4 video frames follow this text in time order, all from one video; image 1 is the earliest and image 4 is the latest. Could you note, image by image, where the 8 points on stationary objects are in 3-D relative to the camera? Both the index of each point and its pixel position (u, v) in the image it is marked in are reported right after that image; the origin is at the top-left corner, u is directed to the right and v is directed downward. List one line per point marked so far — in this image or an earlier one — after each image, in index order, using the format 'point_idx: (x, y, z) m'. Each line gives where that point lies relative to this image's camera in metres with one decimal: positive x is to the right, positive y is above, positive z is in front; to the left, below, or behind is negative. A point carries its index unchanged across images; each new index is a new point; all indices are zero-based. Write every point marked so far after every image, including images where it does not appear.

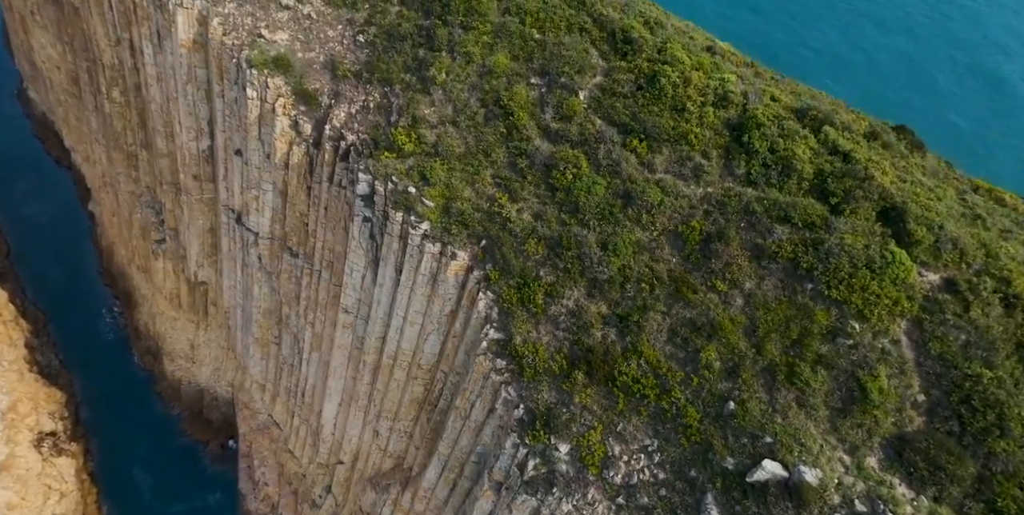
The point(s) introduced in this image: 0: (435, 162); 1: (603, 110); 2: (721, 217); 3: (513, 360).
0: (-2.3, +2.9, +19.6) m
1: (+2.6, +4.1, +18.4) m
2: (+5.1, +1.0, +16.1) m
3: (0.0, -2.7, +17.1) m
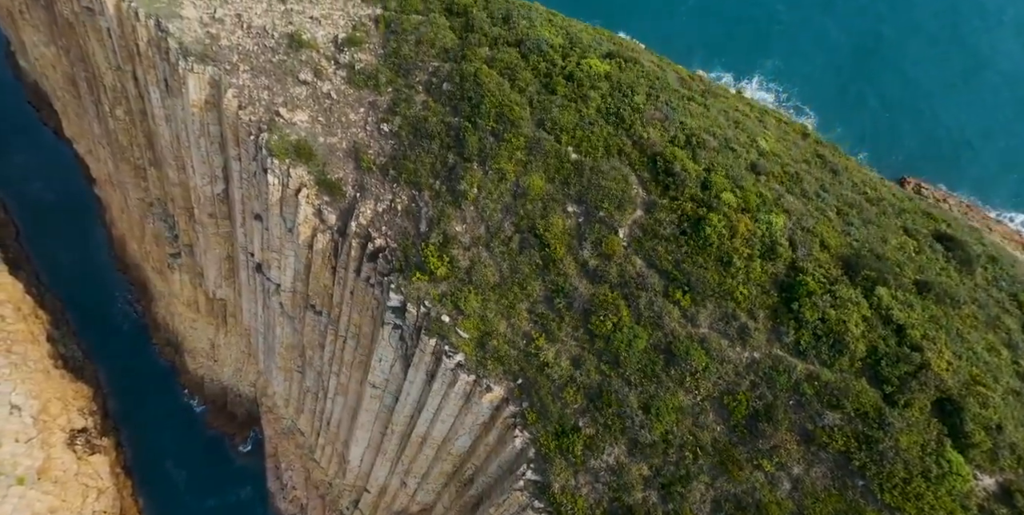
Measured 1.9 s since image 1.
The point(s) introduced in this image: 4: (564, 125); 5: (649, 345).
0: (-1.3, -1.0, +19.1) m
1: (+3.6, +0.1, +17.7) m
2: (+6.1, -3.2, +15.7) m
3: (+1.1, -6.7, +17.2) m
4: (+1.6, +3.9, +19.5) m
5: (+3.6, -2.3, +17.0) m
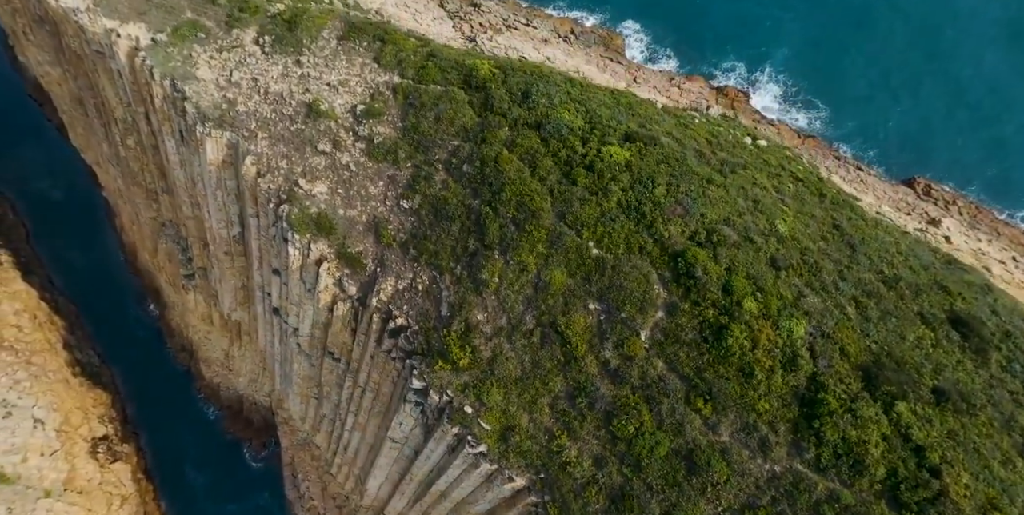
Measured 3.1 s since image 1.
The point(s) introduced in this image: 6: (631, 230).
0: (-0.6, -3.8, +19.5) m
1: (+4.2, -2.7, +17.9) m
2: (+6.8, -6.1, +16.1) m
3: (+1.8, -9.6, +17.8) m
4: (+2.2, +1.1, +19.6) m
5: (+4.2, -5.1, +17.4) m
6: (+3.5, +0.8, +19.3) m
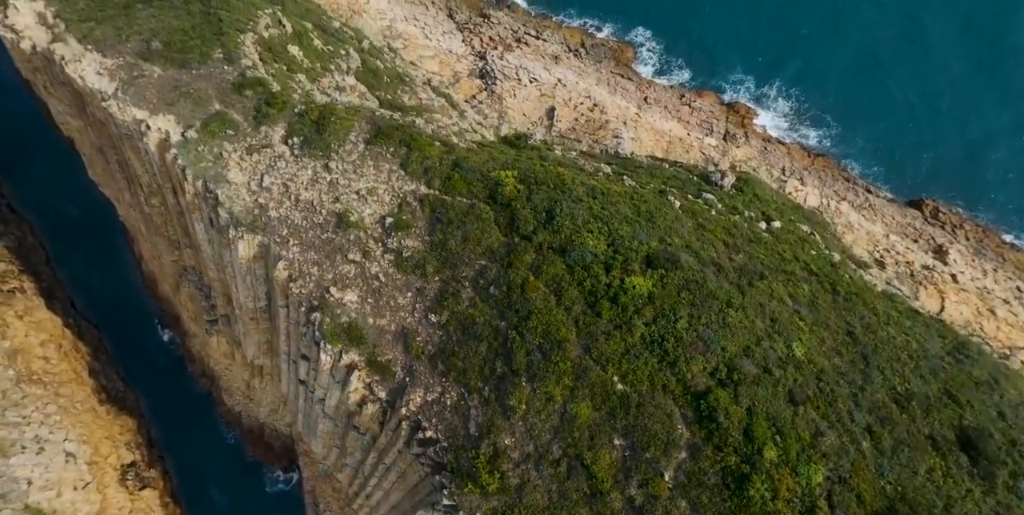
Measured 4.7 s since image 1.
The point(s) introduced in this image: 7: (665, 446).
0: (+0.3, -8.0, +20.5) m
1: (+5.1, -6.9, +18.8) m
2: (+7.6, -10.3, +17.0) m
3: (+2.7, -13.8, +18.9) m
4: (+3.1, -3.0, +20.4) m
5: (+5.1, -9.4, +18.3) m
6: (+4.4, -3.3, +20.1) m
7: (+4.5, -5.4, +19.3) m
